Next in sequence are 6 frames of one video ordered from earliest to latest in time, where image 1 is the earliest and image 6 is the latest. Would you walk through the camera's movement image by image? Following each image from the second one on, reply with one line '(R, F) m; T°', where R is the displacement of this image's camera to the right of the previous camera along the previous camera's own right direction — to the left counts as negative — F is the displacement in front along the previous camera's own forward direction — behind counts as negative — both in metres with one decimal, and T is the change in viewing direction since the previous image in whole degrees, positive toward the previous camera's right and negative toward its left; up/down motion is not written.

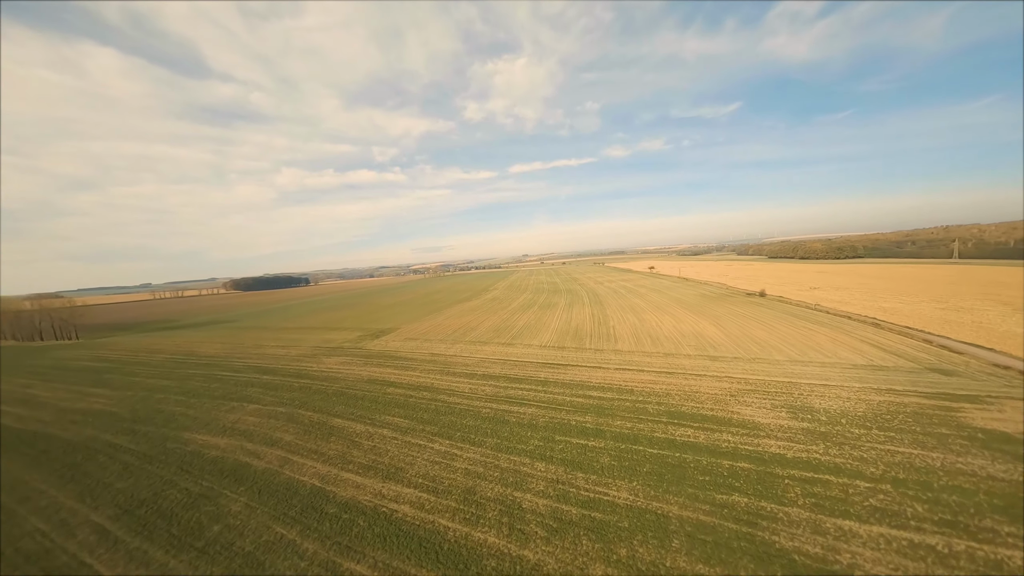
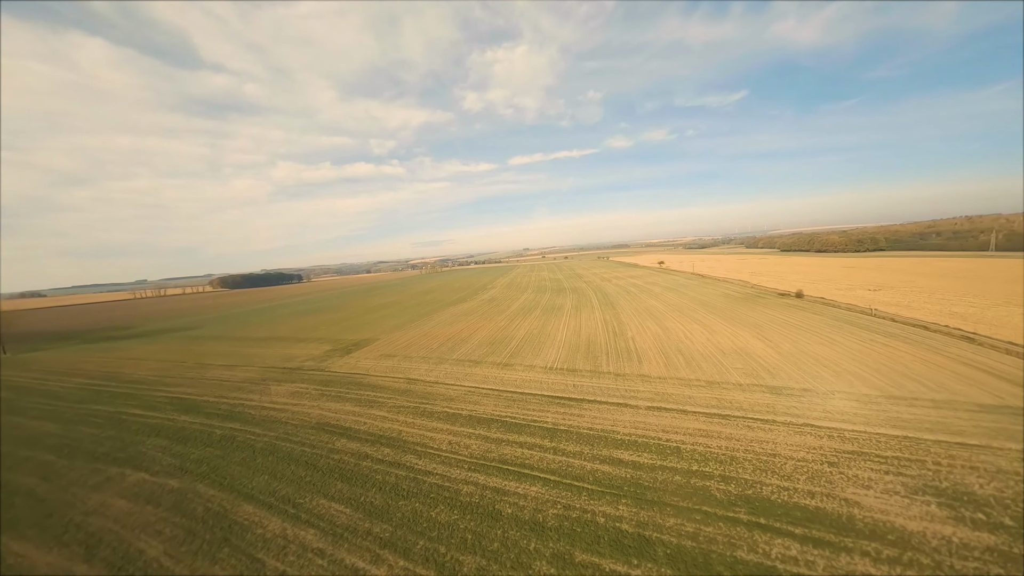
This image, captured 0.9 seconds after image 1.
(+0.1, +2.5) m; 0°
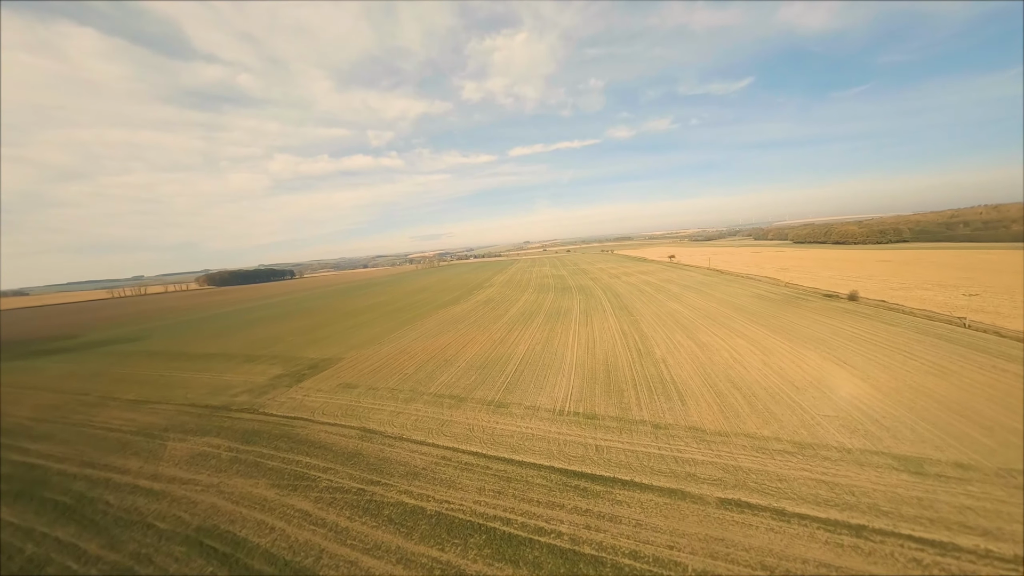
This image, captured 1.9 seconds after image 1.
(+0.1, +2.7) m; 0°
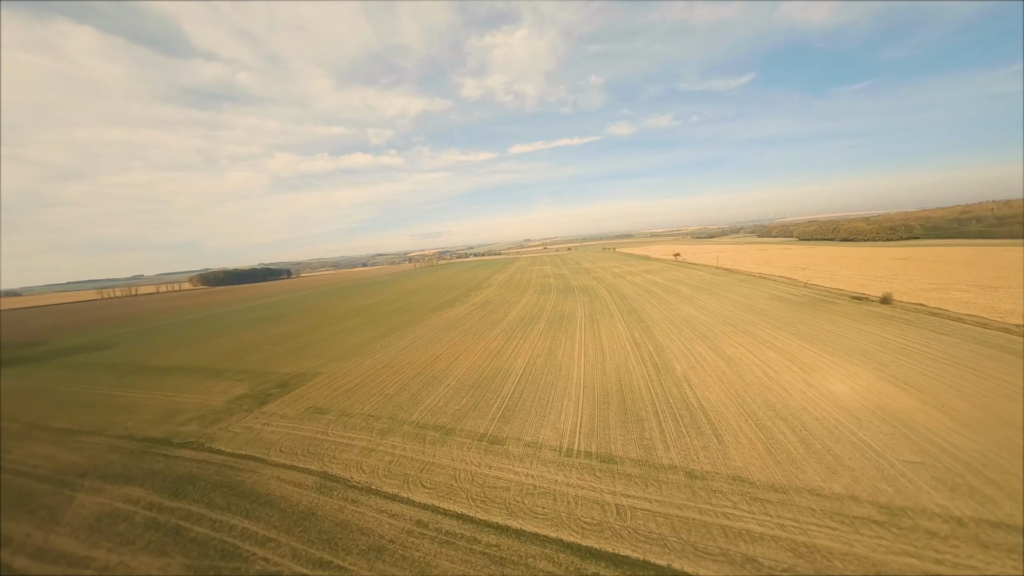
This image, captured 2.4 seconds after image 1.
(+0.1, +1.4) m; 0°
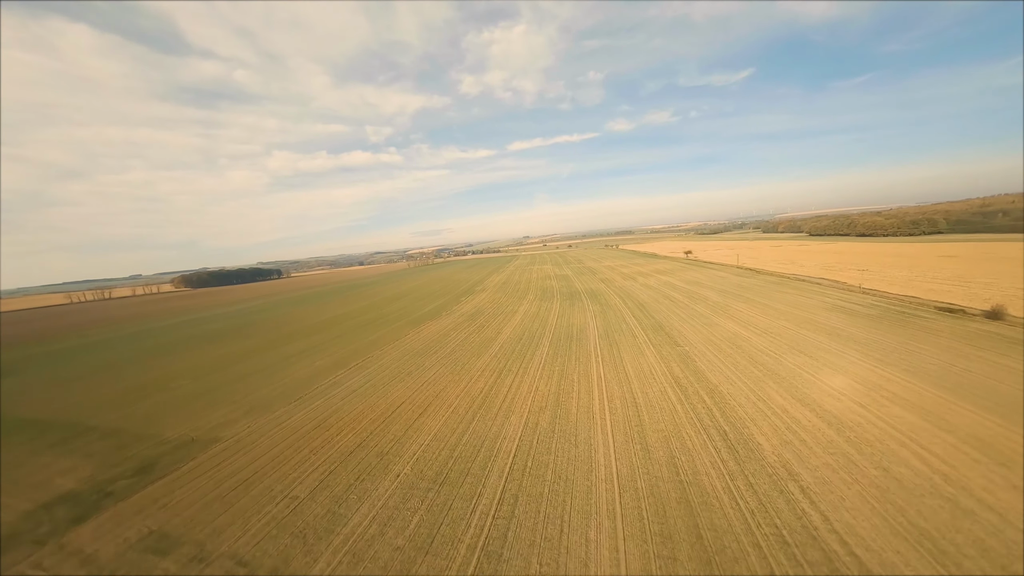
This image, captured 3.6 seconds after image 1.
(+0.2, +3.3) m; 0°
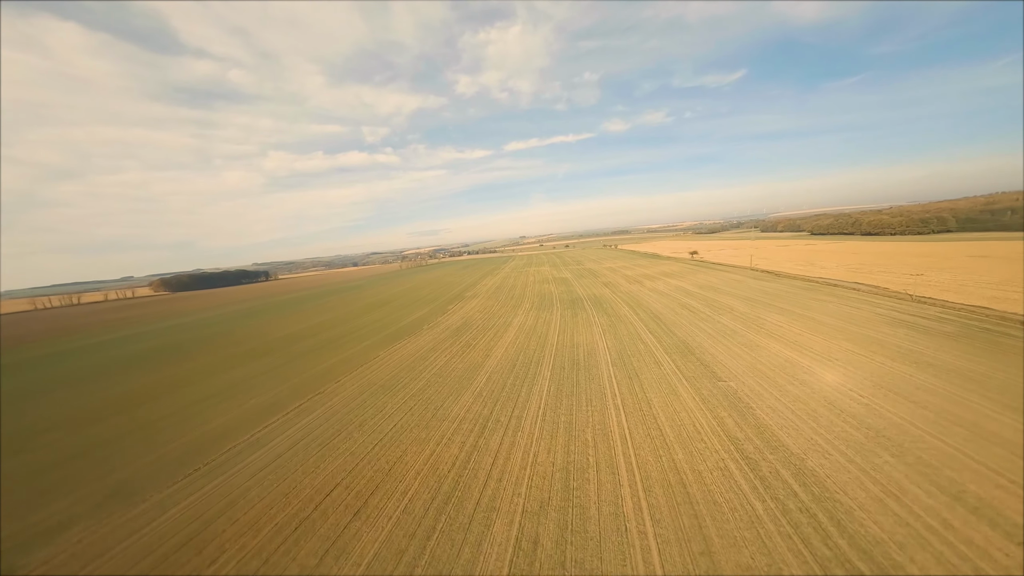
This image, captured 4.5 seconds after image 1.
(+0.2, +2.6) m; 0°
